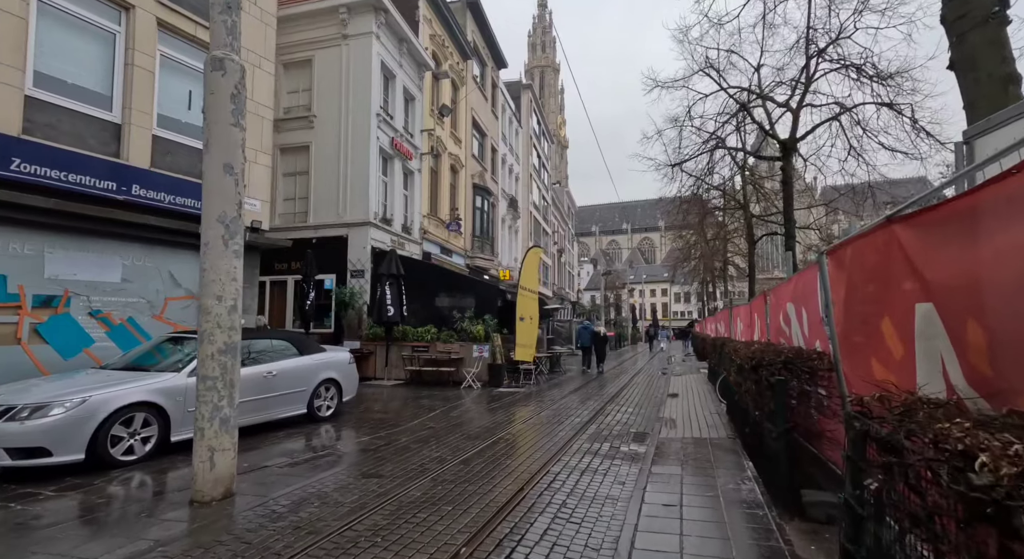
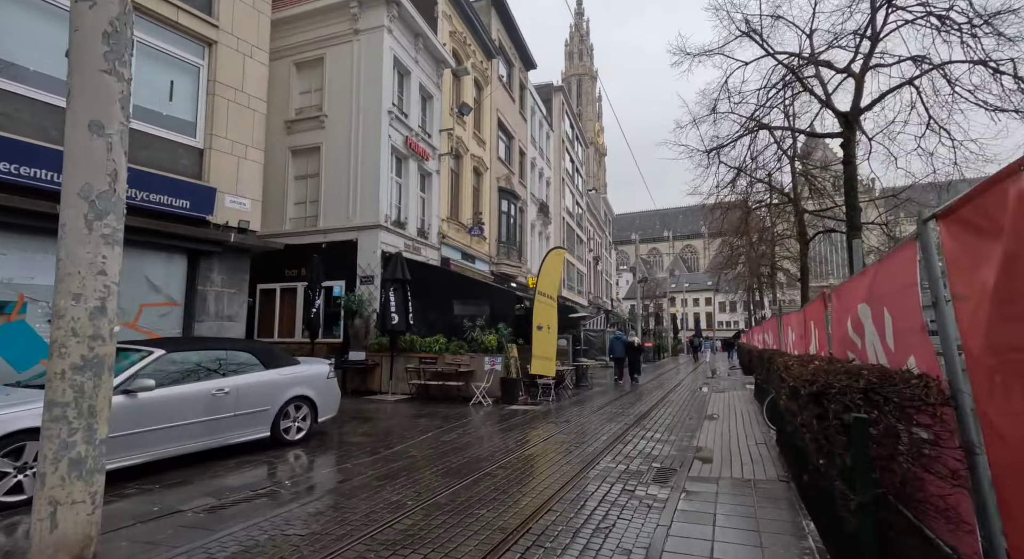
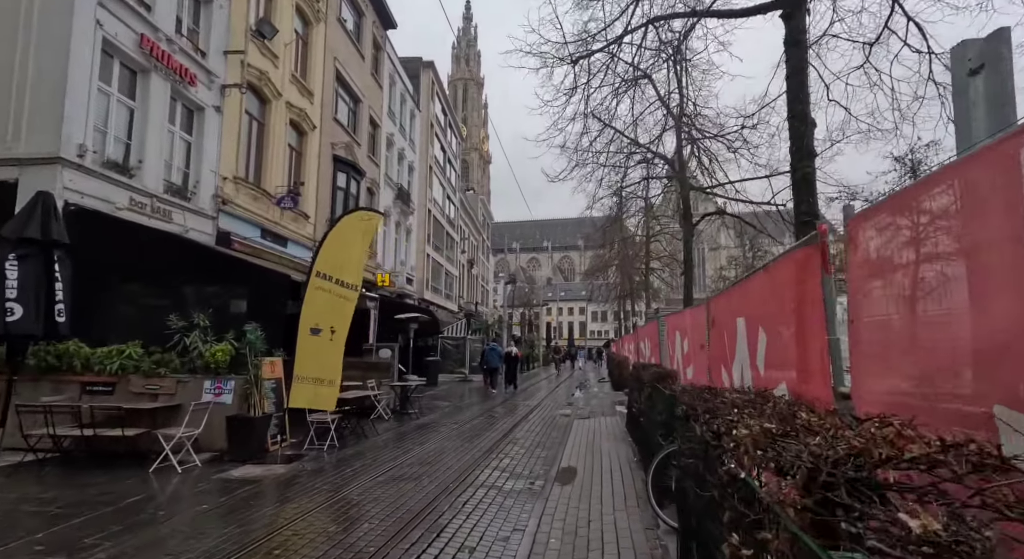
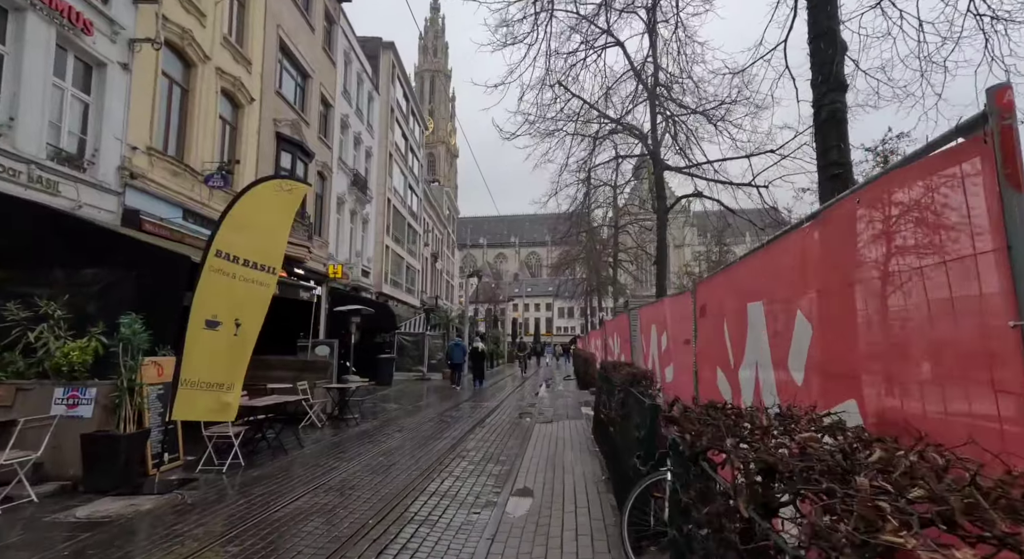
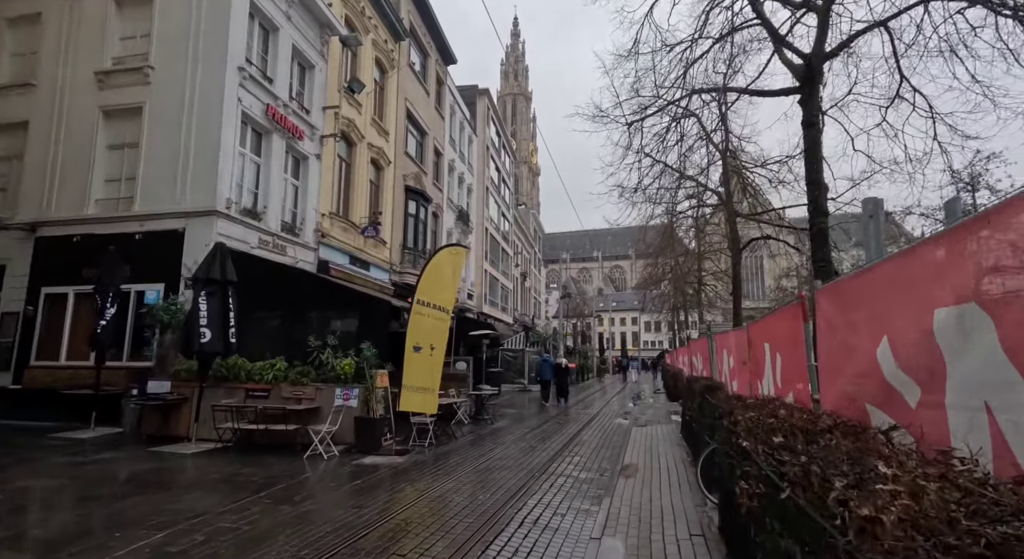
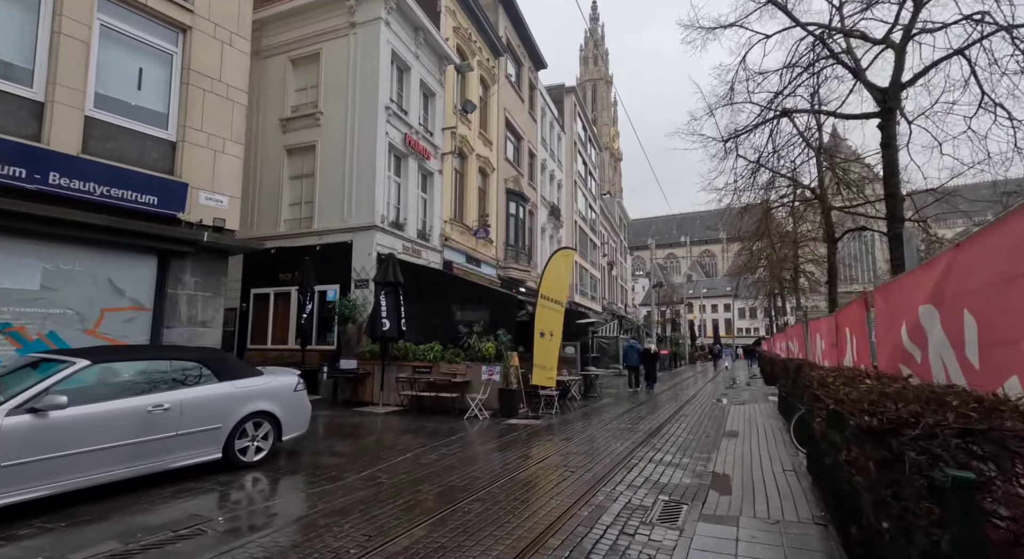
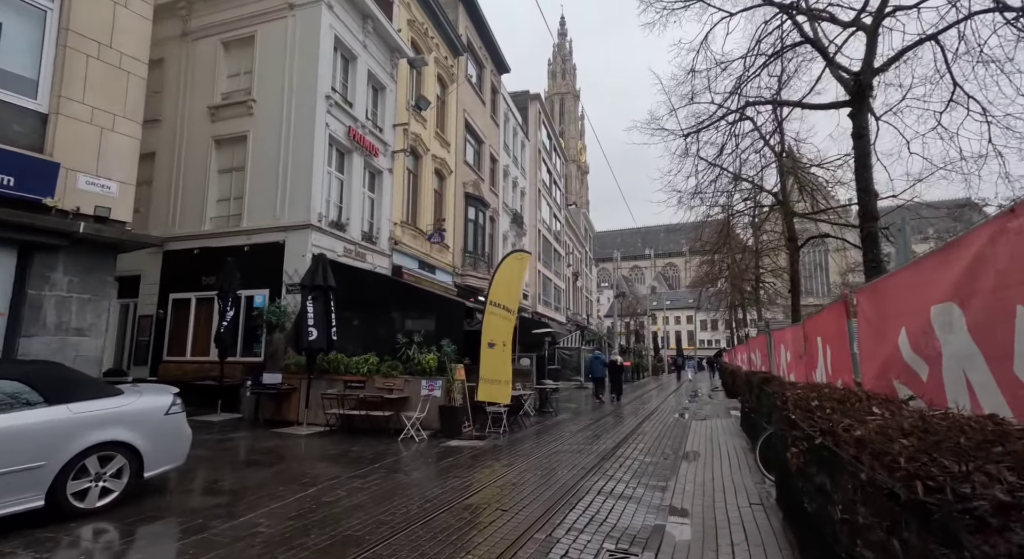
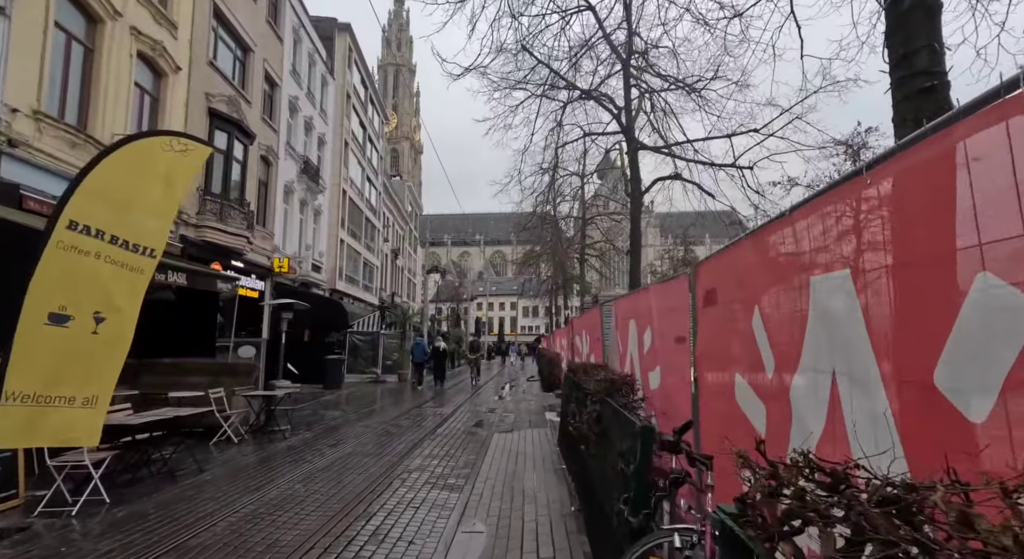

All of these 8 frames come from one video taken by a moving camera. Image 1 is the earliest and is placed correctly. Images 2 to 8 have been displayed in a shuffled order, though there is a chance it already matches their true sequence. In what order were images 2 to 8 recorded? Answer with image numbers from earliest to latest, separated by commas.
2, 6, 7, 5, 3, 4, 8
